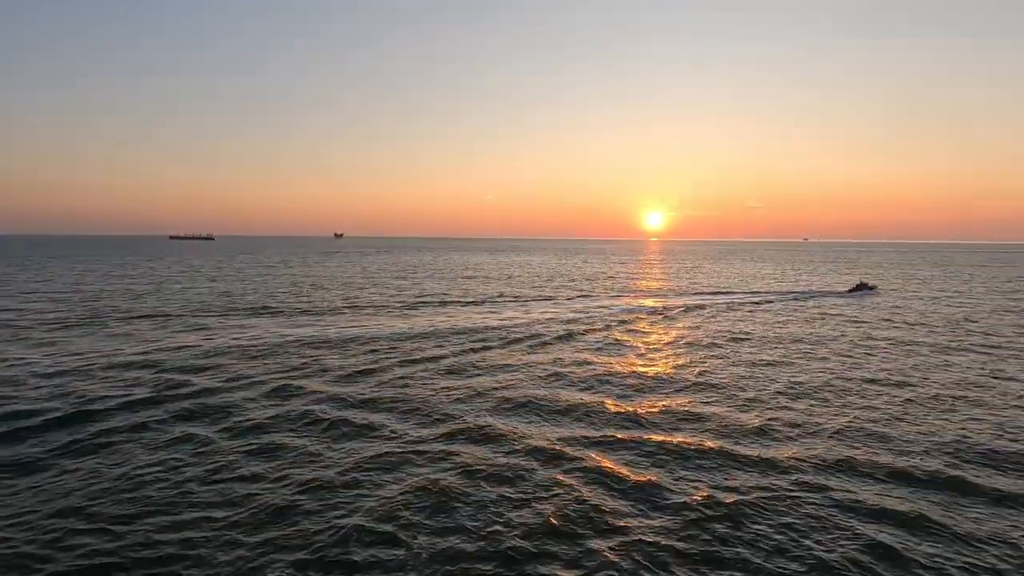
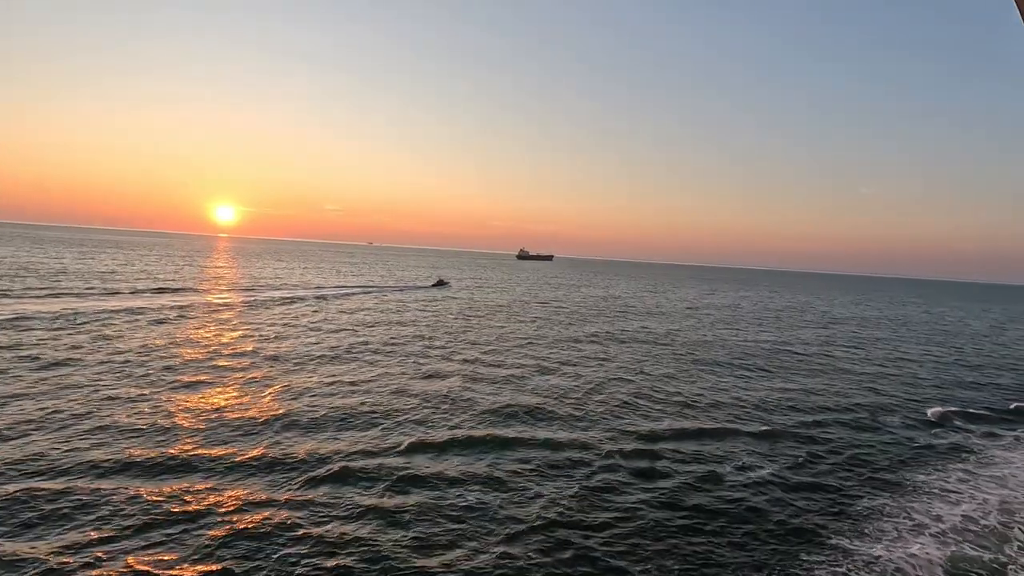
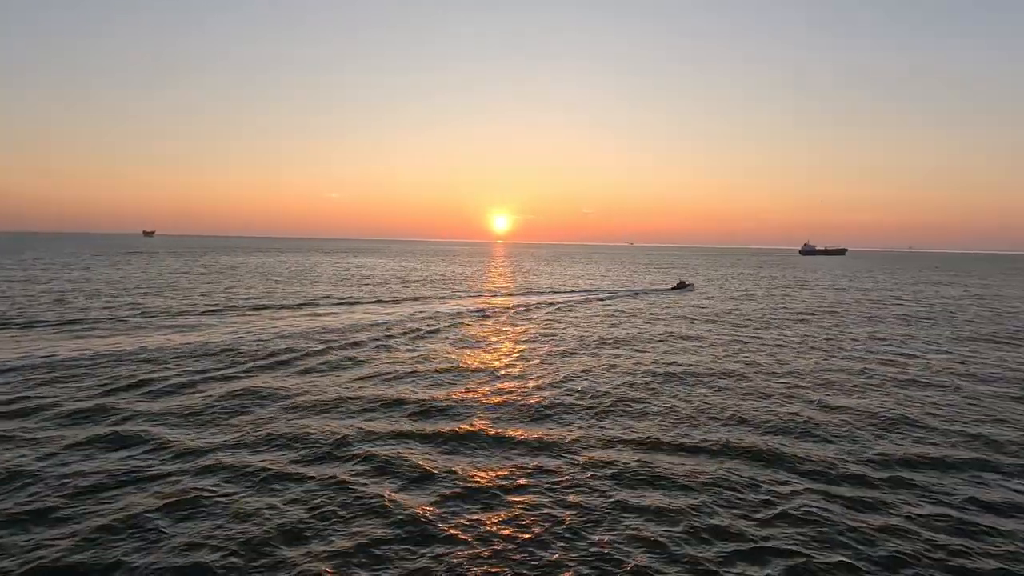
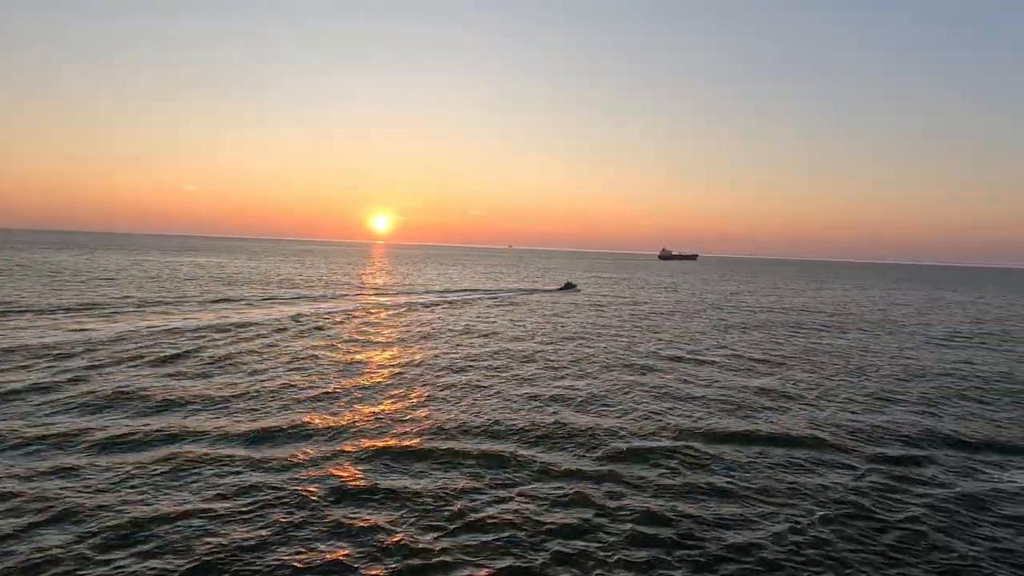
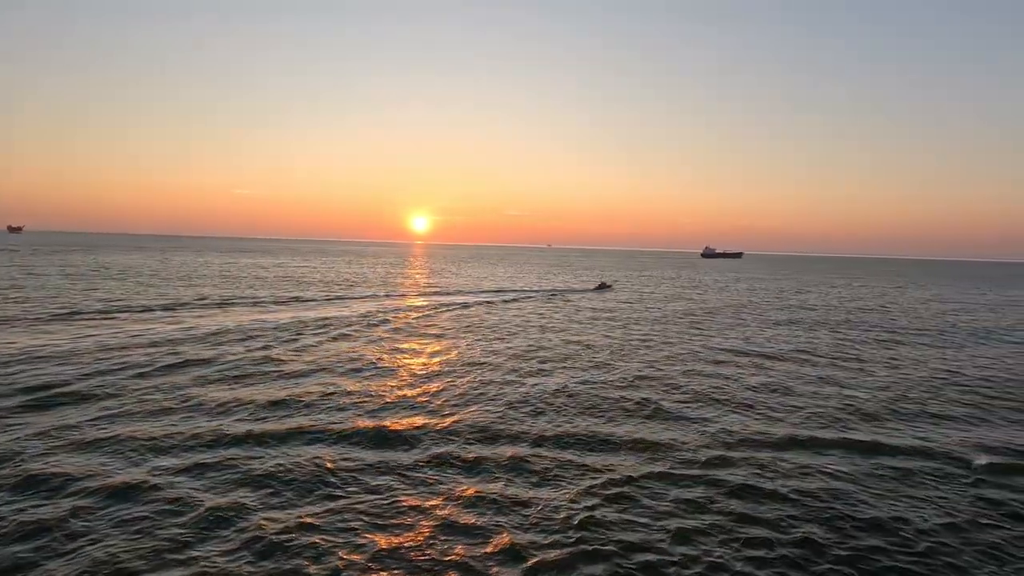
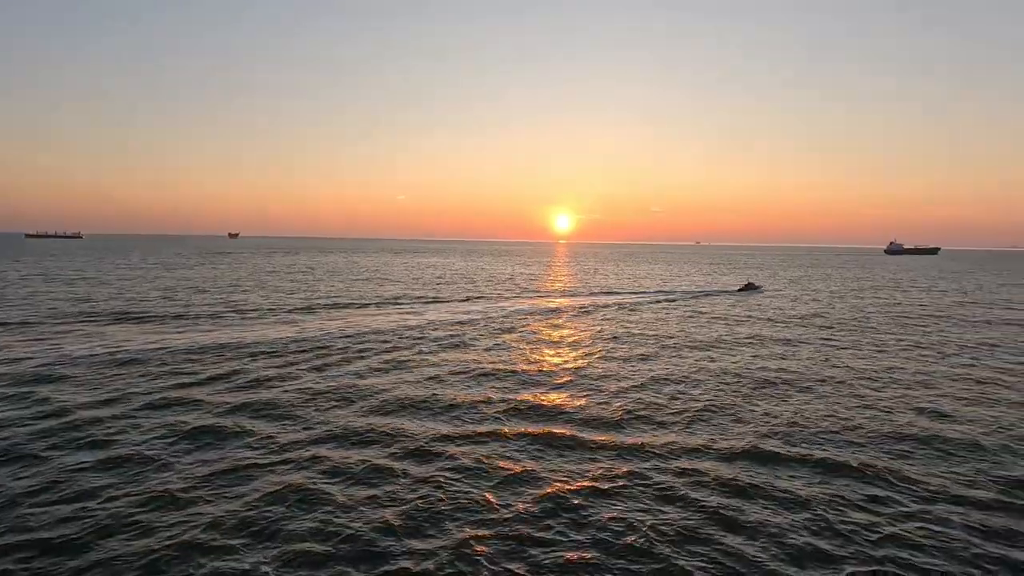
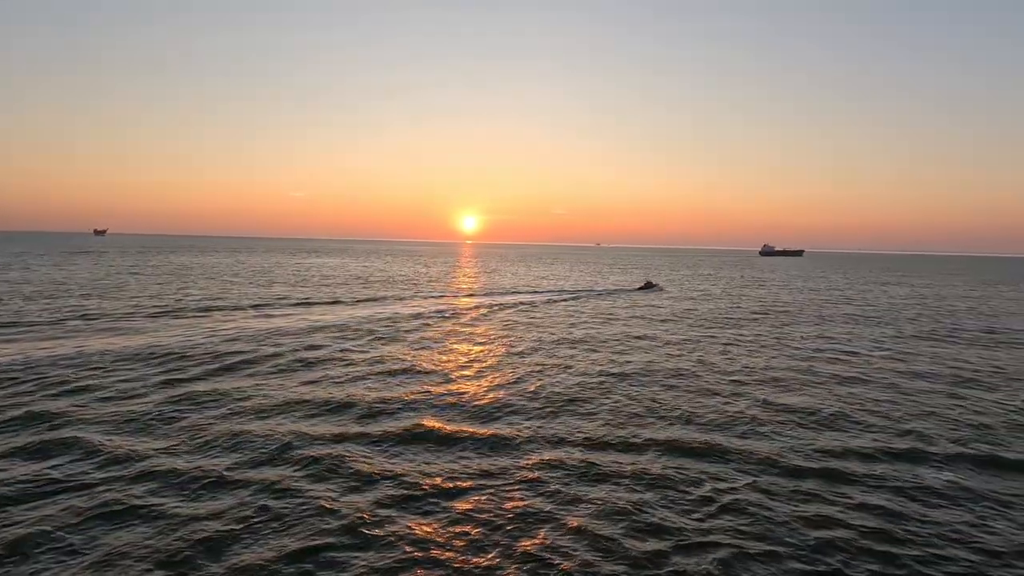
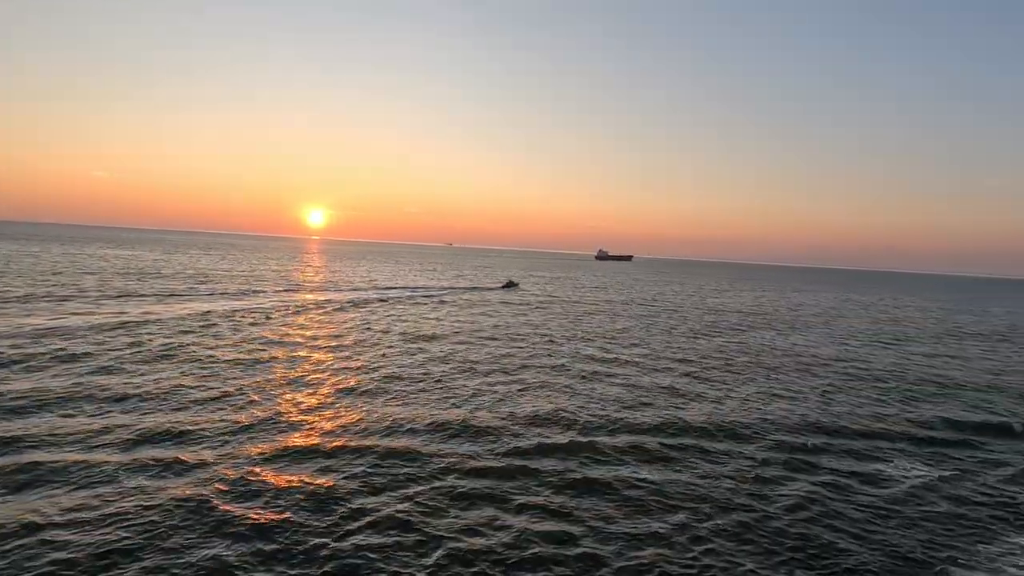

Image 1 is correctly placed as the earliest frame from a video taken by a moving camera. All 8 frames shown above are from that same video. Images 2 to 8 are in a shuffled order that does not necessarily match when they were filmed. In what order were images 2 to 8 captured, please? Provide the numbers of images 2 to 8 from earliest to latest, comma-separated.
6, 3, 7, 5, 4, 8, 2
